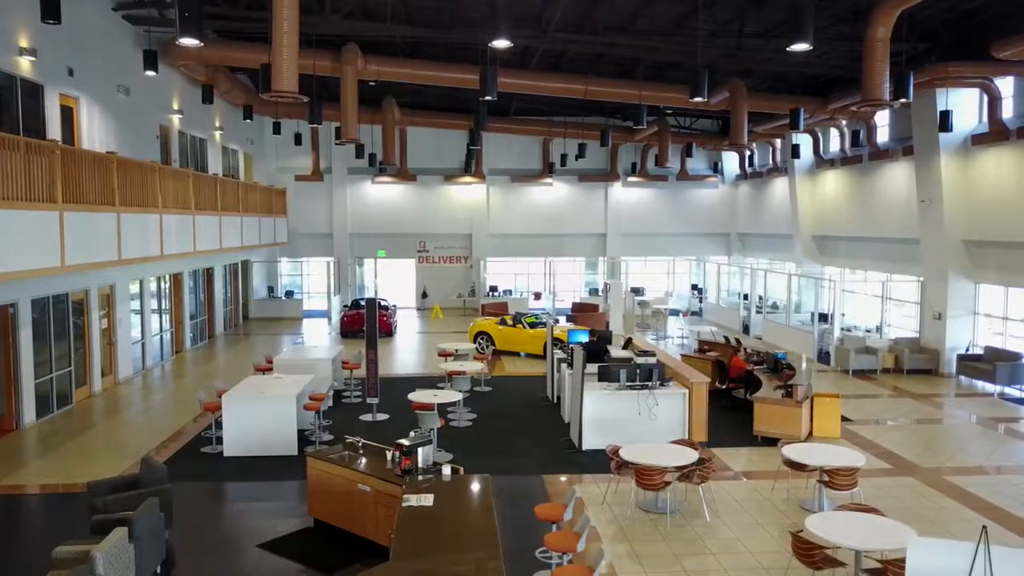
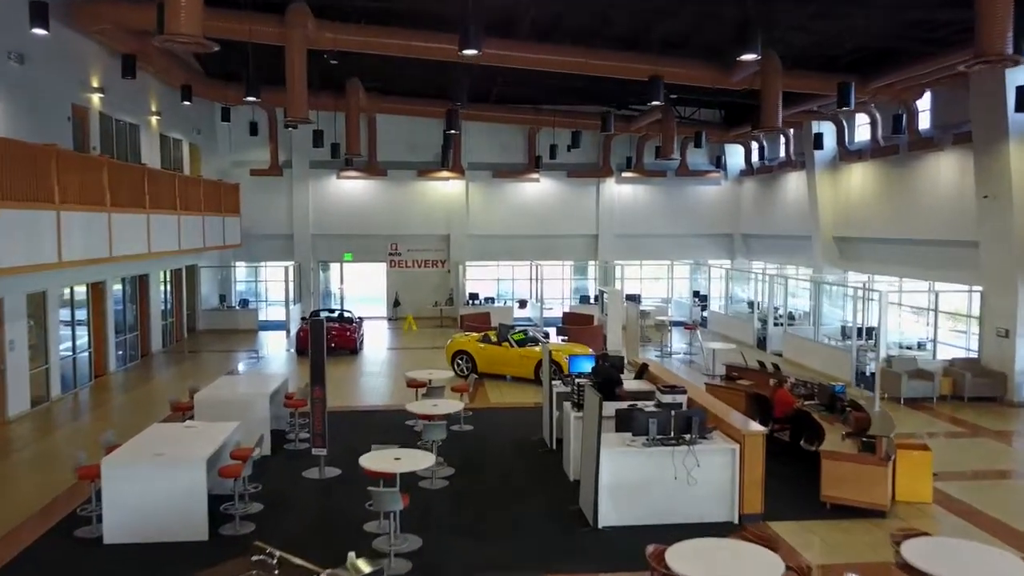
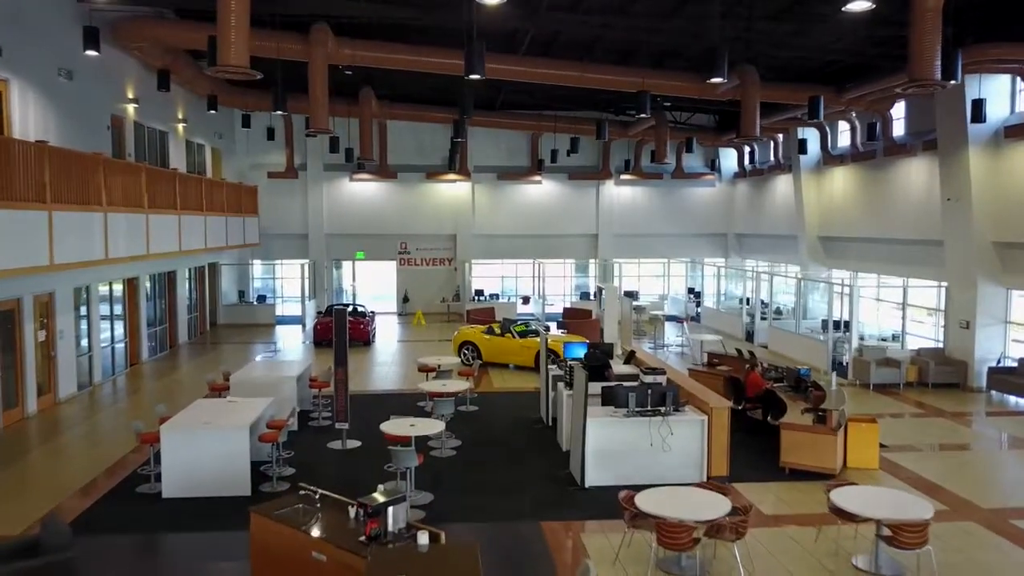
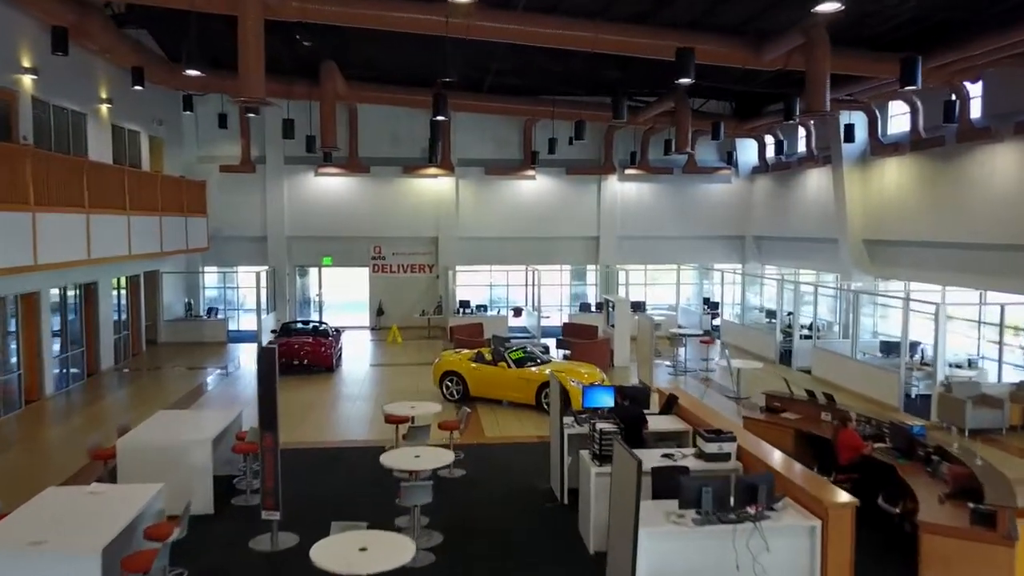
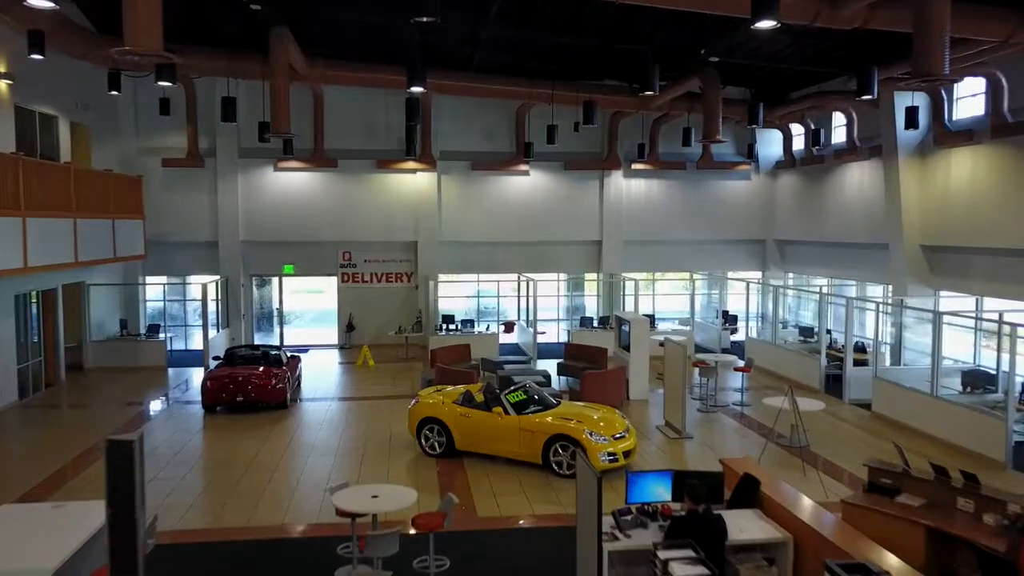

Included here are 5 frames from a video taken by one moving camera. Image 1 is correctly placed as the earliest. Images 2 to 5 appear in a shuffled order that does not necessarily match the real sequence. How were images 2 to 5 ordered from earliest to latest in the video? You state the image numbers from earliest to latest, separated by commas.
3, 2, 4, 5
